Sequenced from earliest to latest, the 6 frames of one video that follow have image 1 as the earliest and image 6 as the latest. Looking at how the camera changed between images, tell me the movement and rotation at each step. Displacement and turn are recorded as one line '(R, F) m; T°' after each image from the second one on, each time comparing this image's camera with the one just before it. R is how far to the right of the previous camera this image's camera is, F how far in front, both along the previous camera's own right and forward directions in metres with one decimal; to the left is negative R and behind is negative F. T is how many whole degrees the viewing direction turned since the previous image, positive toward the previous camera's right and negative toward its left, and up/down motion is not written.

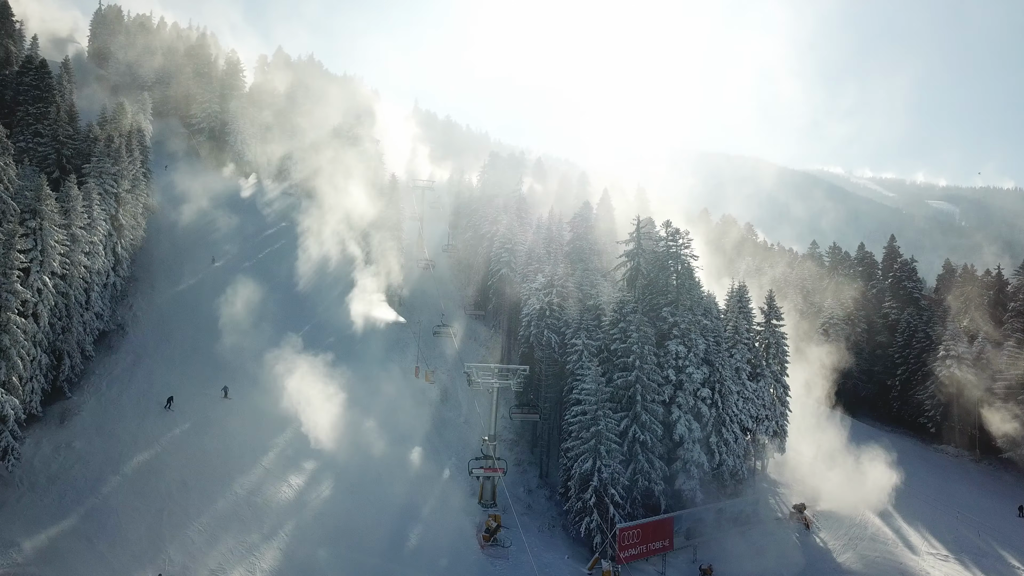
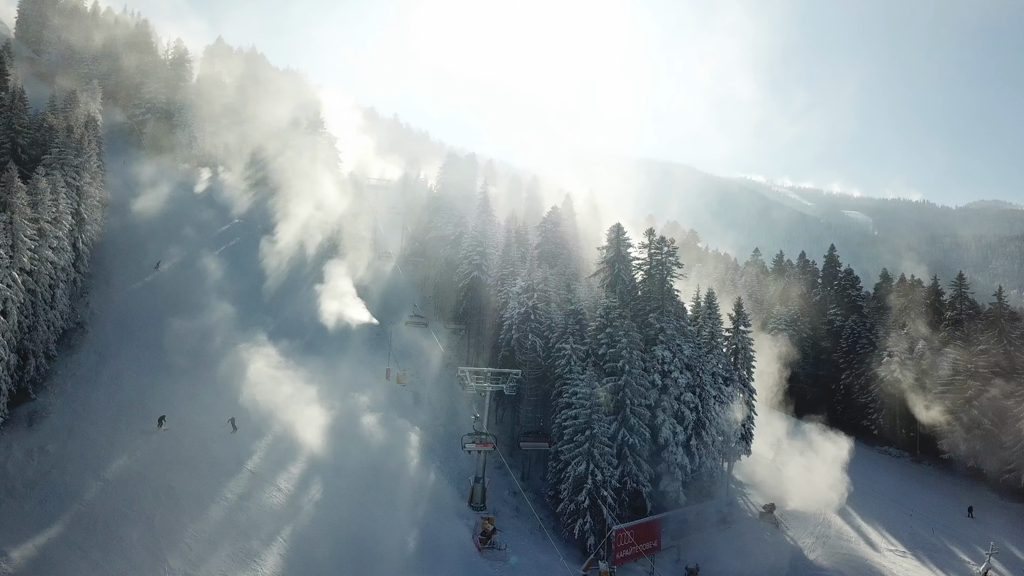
(-1.5, -0.2) m; +4°
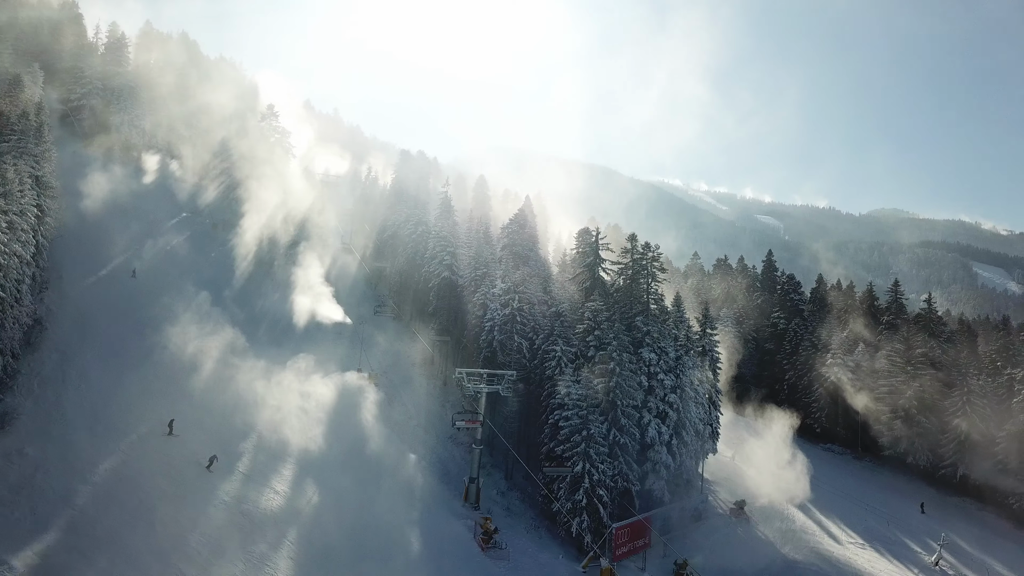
(-1.8, -0.4) m; +4°
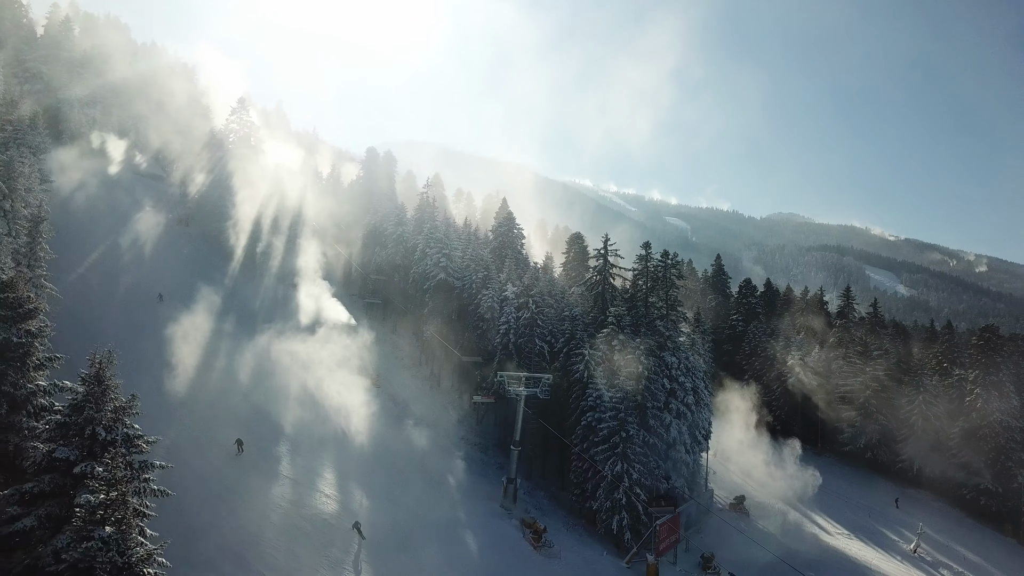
(-3.5, -0.4) m; +4°
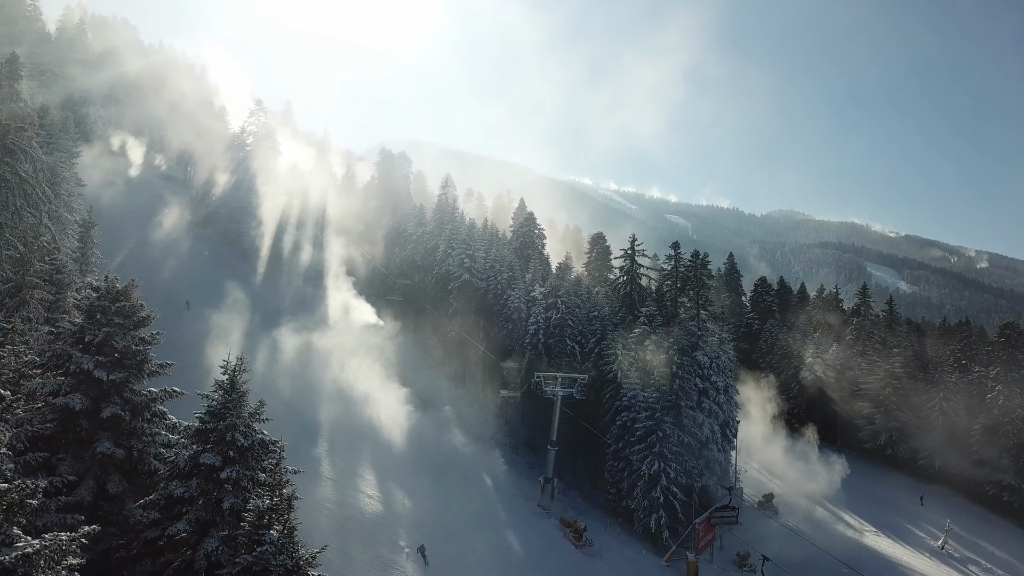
(-1.2, -0.1) m; -1°
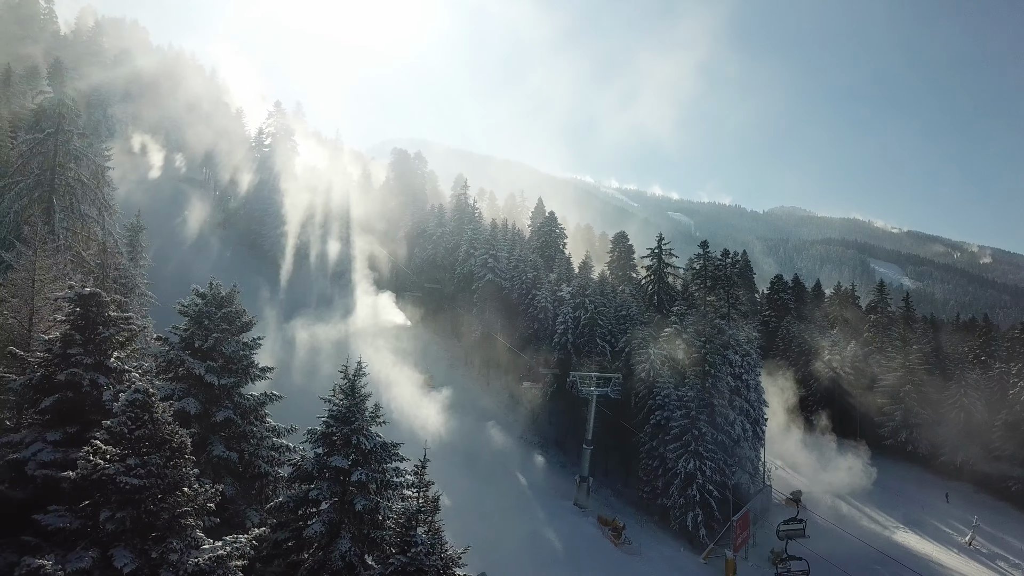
(-1.1, -0.1) m; -1°
